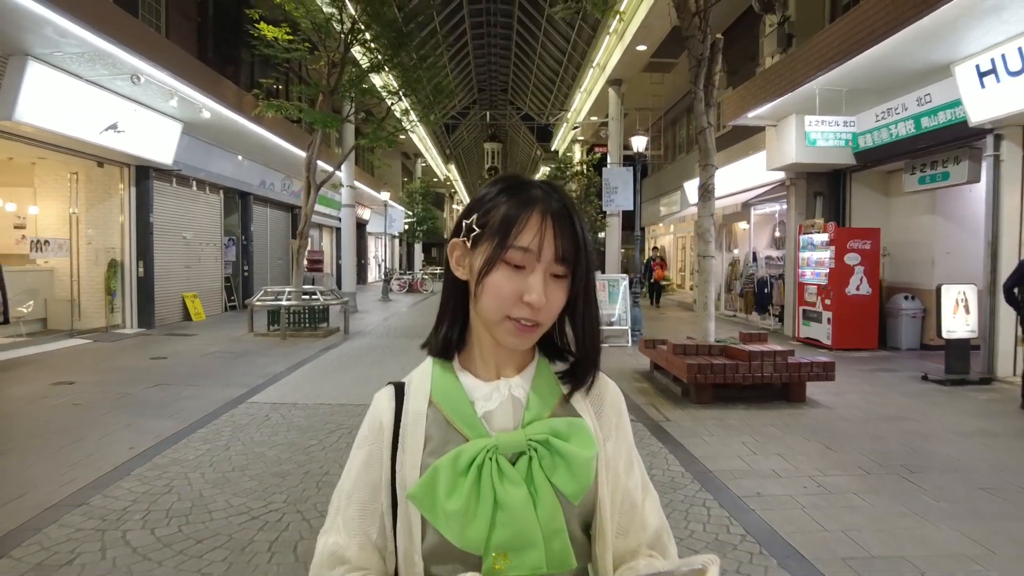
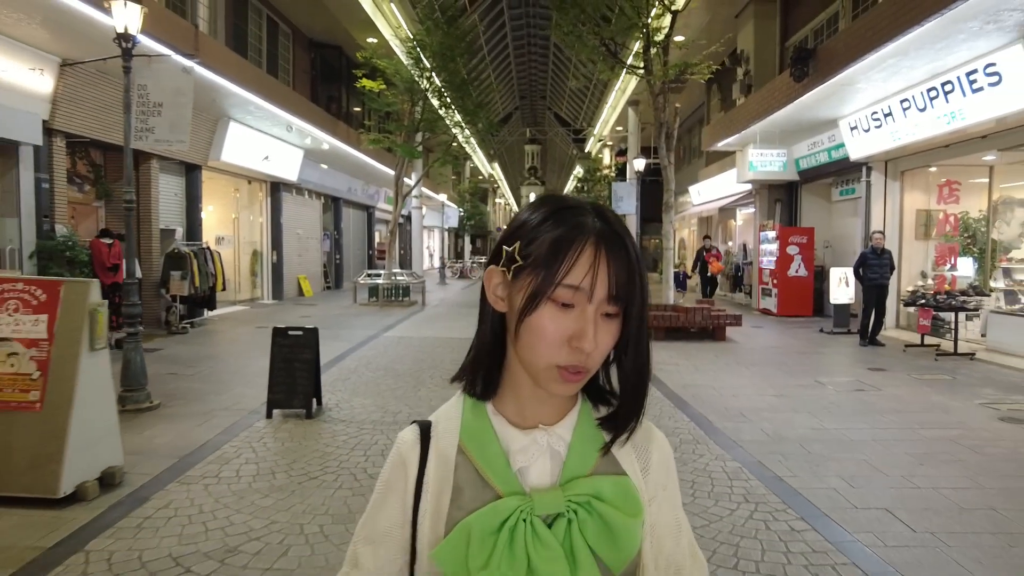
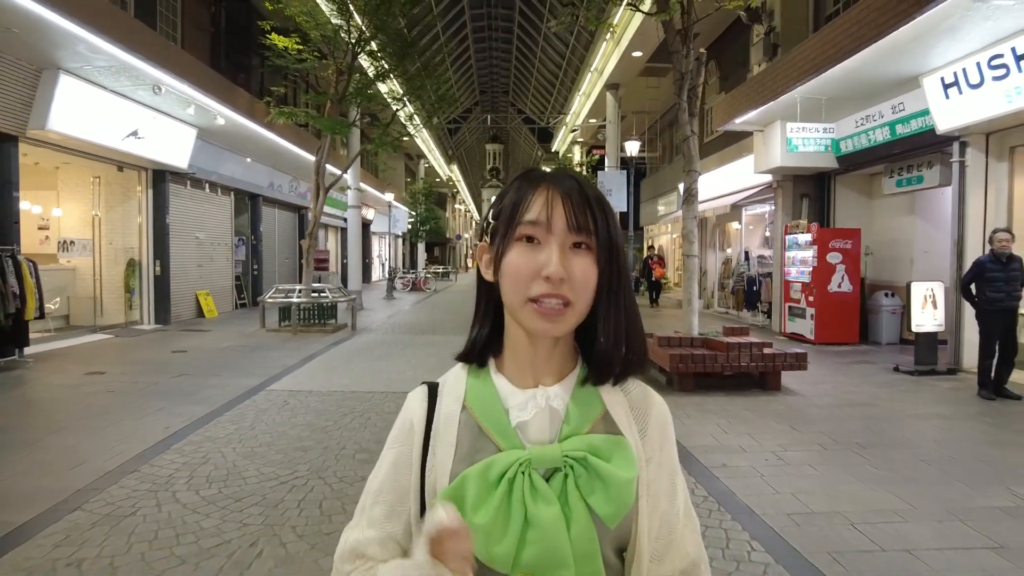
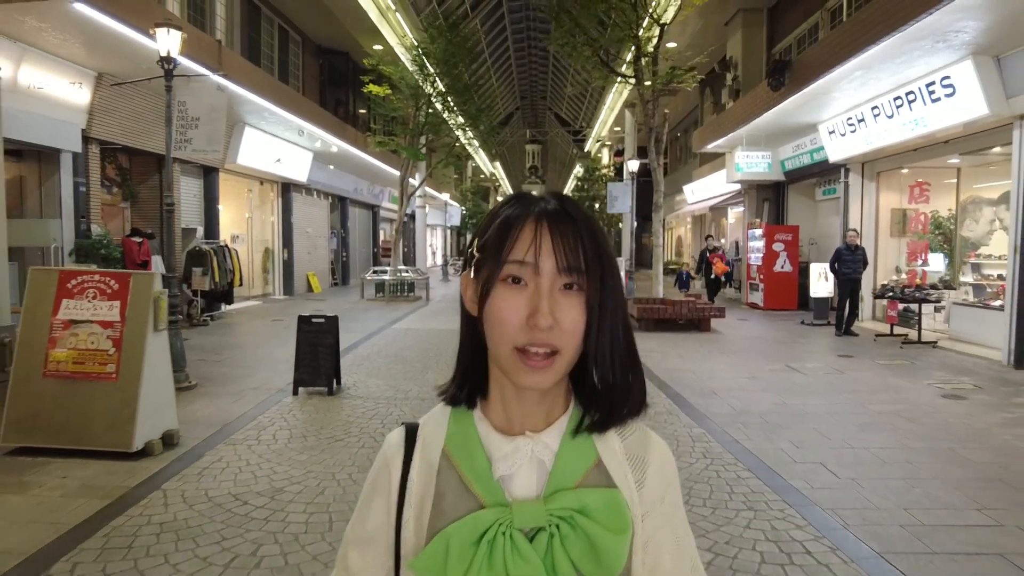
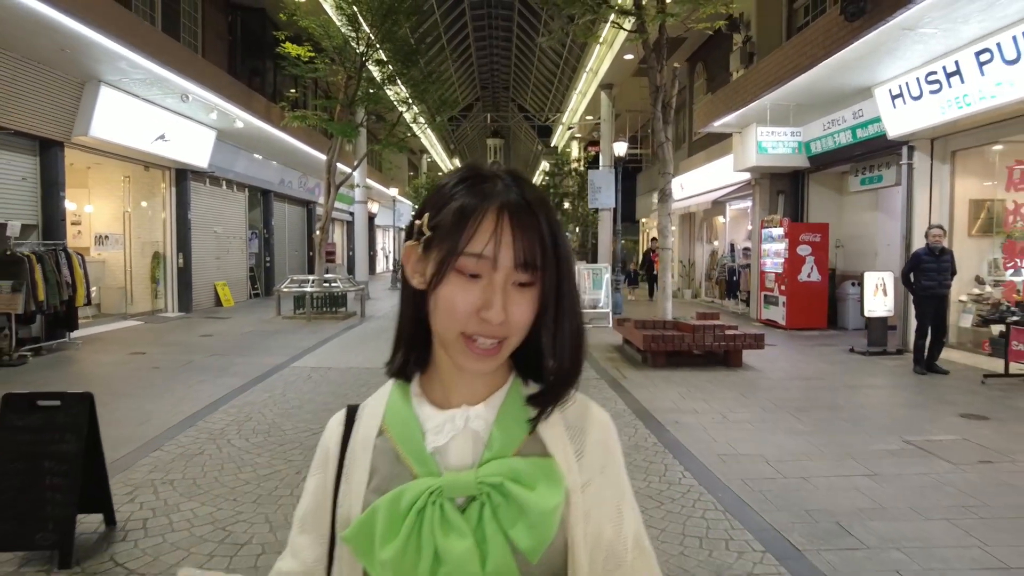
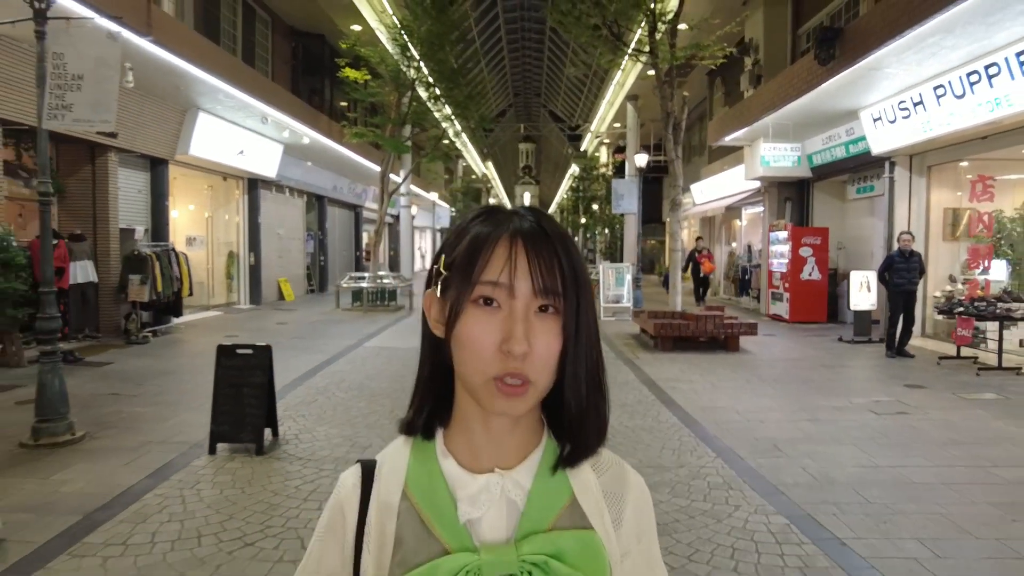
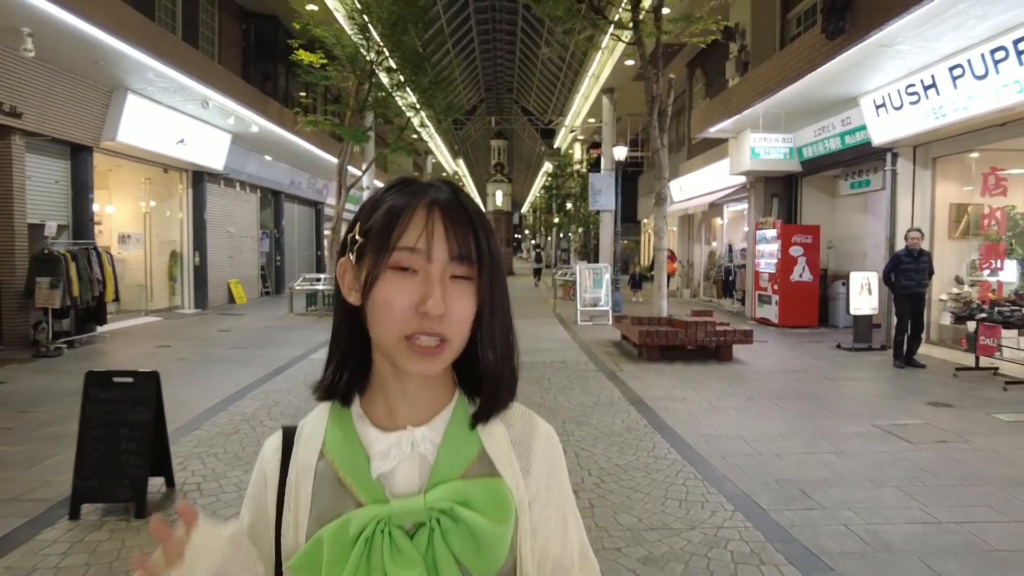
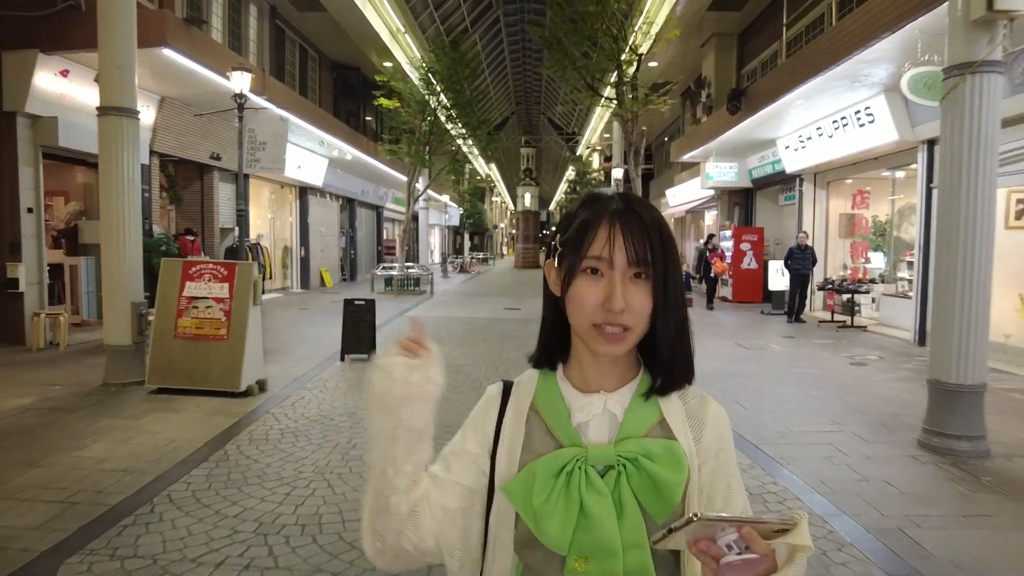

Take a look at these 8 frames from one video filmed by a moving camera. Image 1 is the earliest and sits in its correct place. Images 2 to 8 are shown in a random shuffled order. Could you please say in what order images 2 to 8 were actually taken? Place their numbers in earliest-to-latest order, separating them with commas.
3, 5, 7, 6, 2, 4, 8
